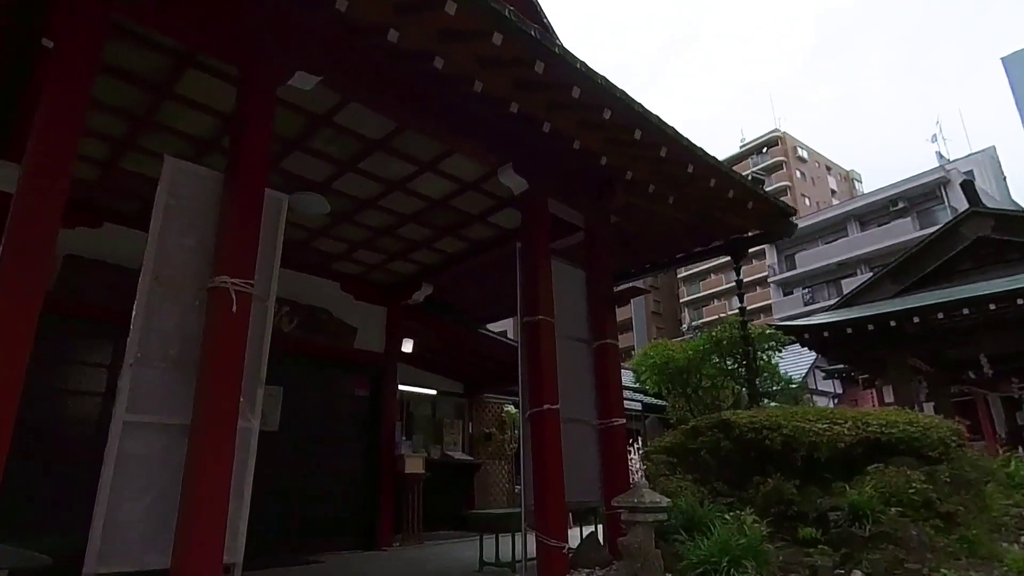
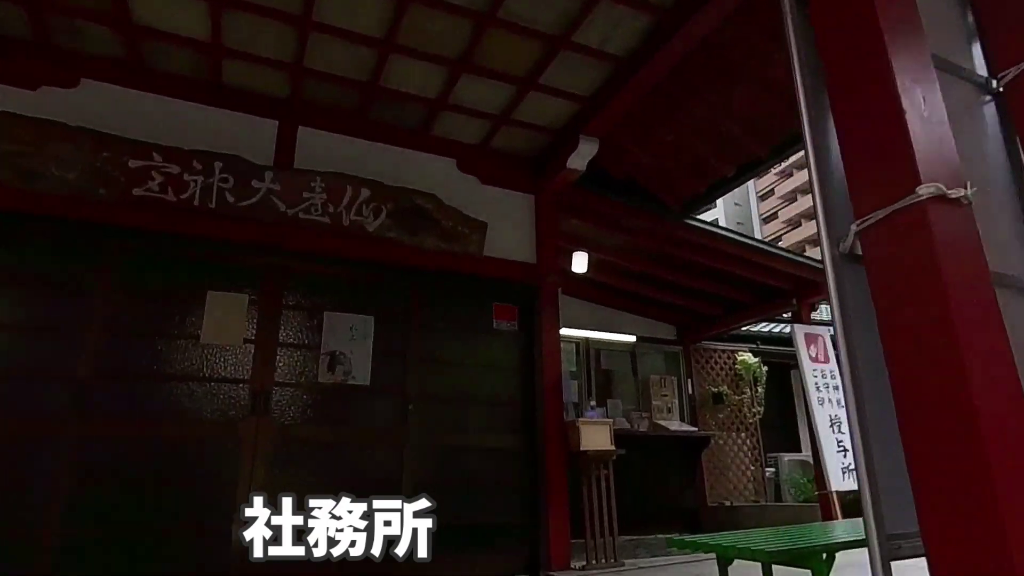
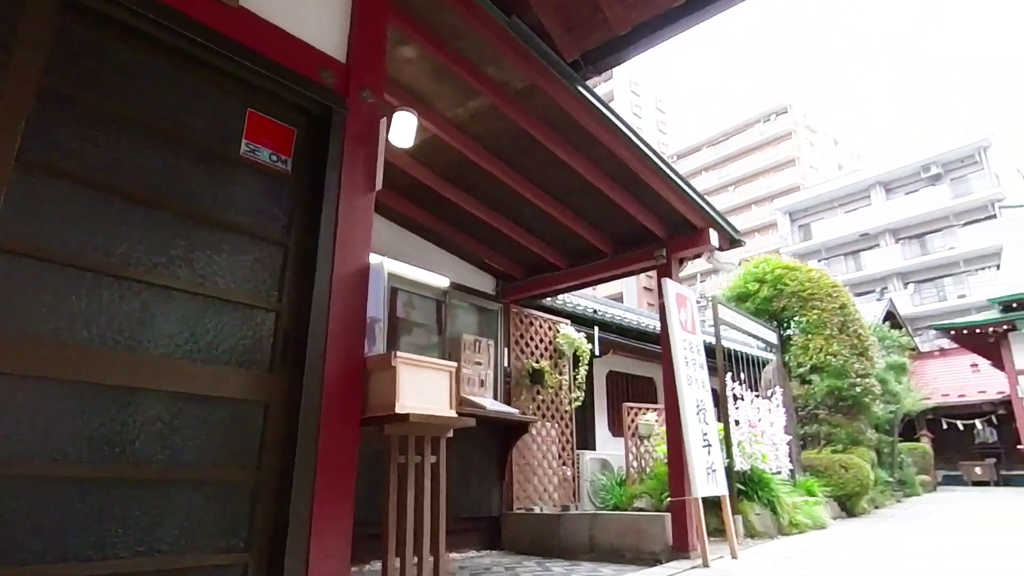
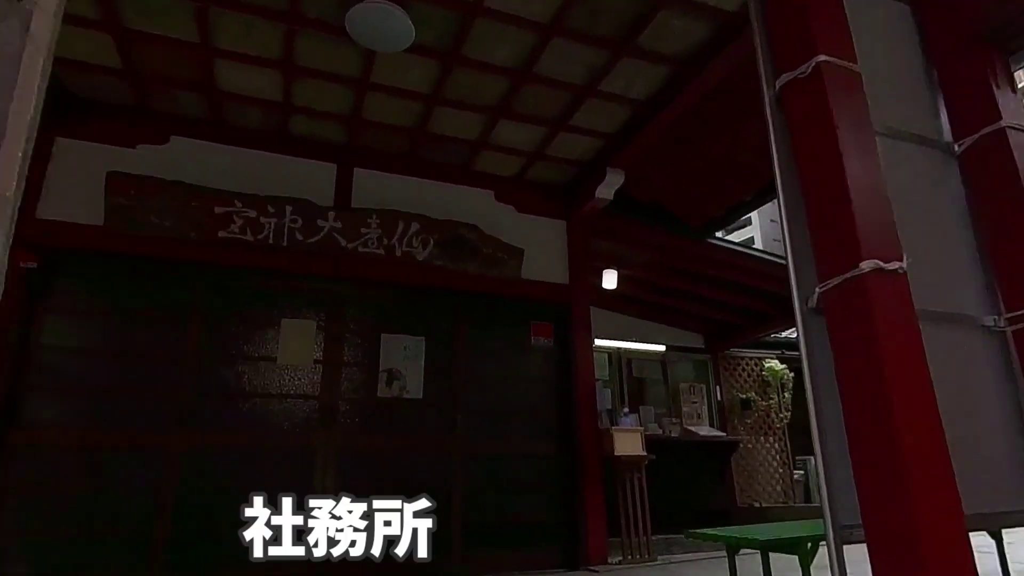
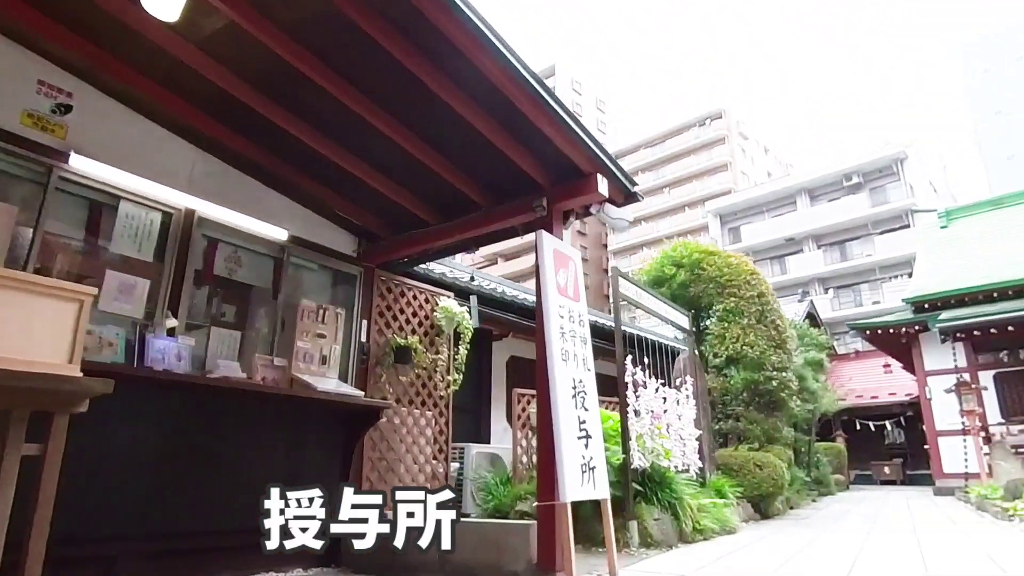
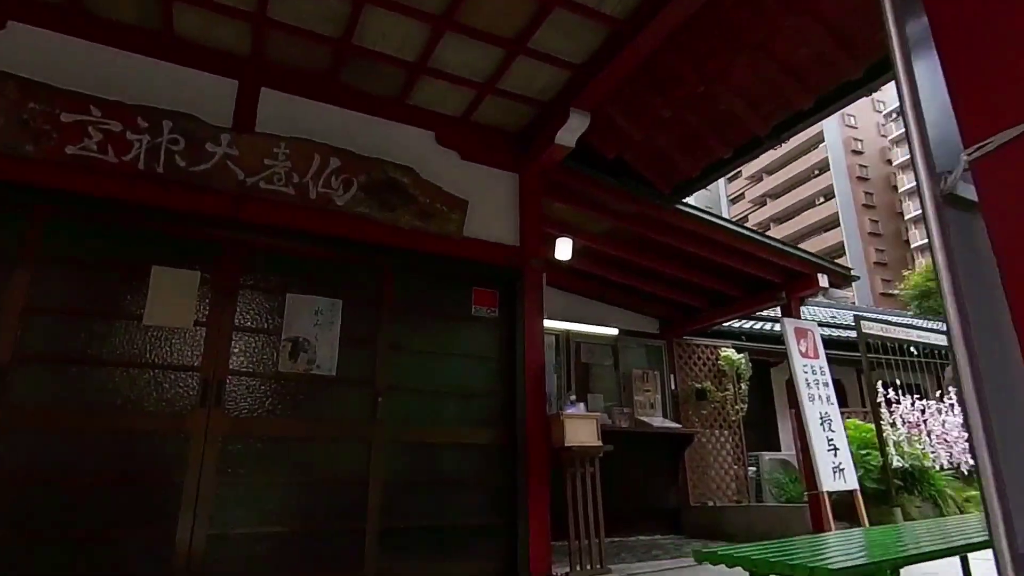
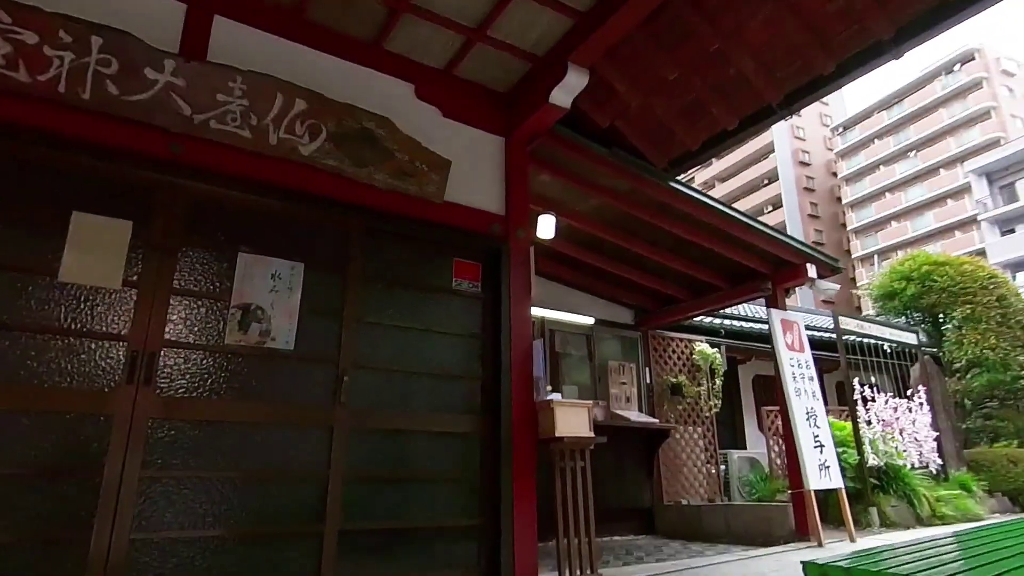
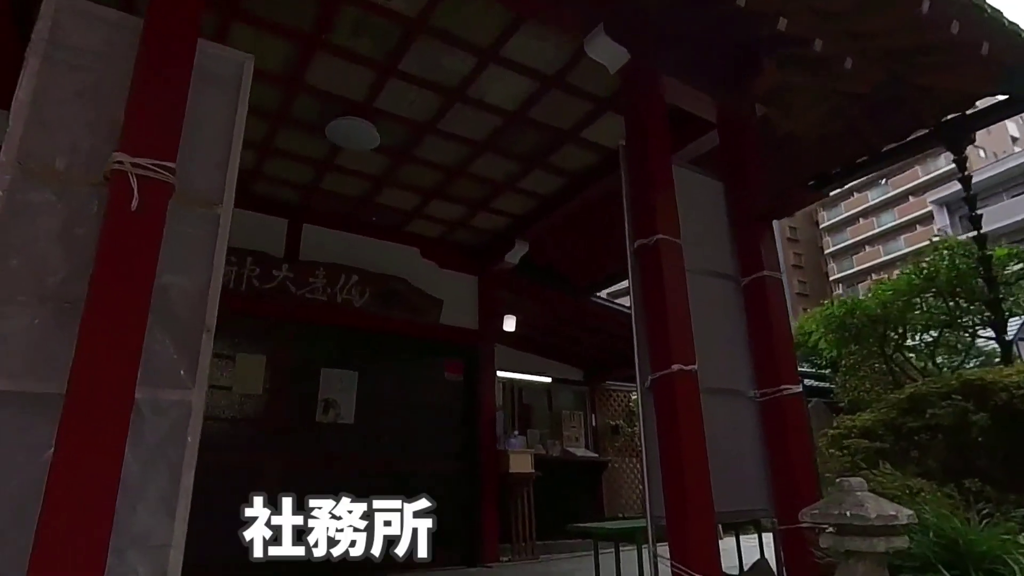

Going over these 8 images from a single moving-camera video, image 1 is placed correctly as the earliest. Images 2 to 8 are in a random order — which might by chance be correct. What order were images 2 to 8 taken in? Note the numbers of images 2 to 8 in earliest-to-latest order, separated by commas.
8, 4, 2, 6, 7, 3, 5
